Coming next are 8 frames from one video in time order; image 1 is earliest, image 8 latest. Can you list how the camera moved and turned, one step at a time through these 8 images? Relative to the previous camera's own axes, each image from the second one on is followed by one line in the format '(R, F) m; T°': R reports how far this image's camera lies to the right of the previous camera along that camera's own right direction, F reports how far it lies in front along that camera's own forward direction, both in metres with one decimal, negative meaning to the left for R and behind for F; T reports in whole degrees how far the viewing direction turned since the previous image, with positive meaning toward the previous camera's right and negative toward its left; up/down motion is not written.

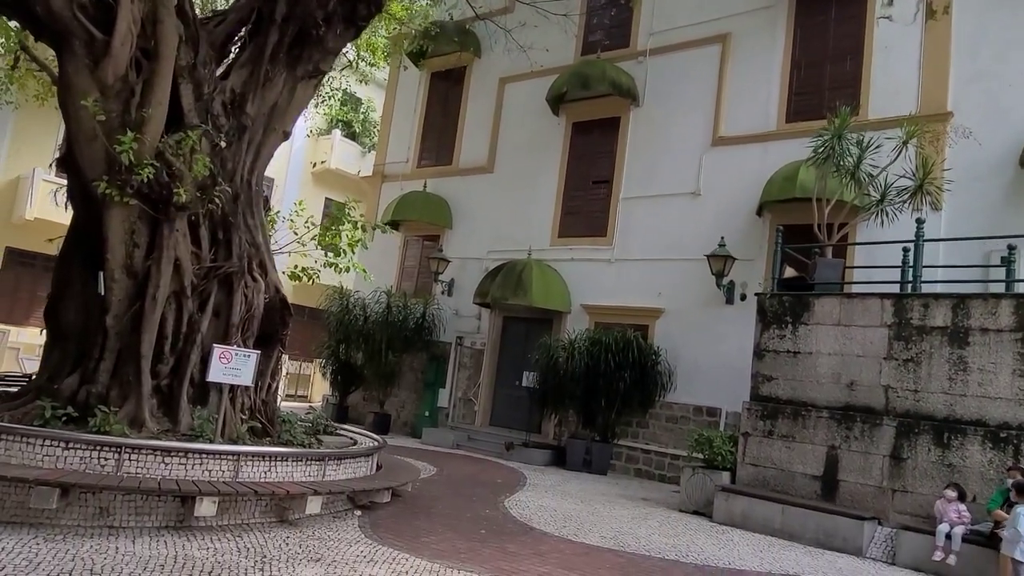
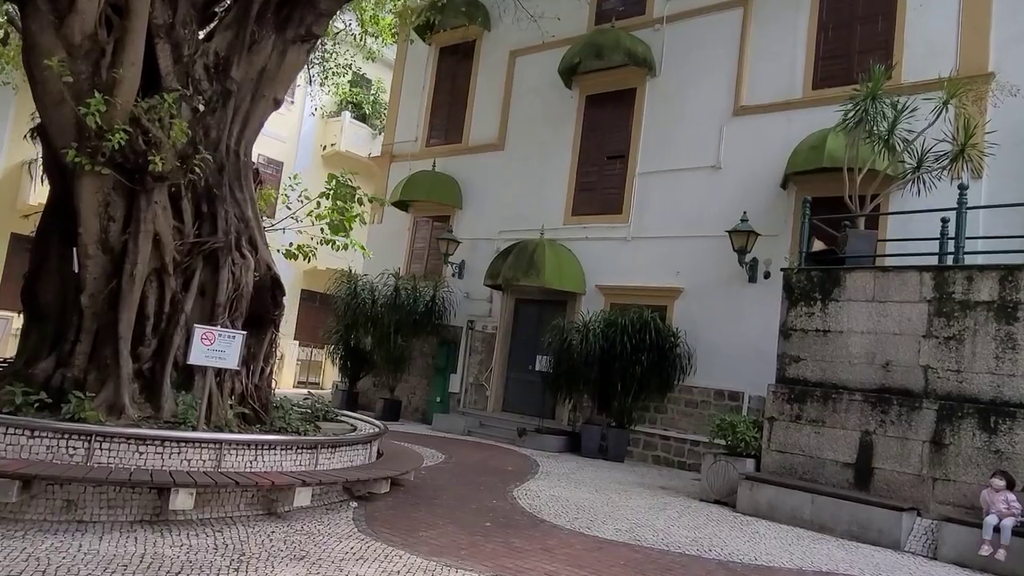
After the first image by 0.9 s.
(+0.1, +0.5) m; -1°
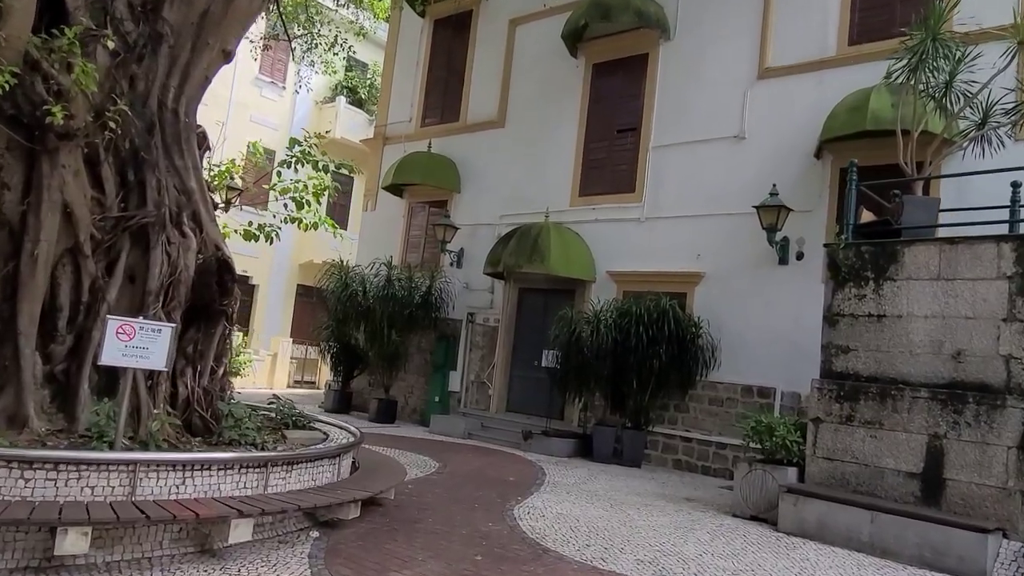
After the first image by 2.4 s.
(+0.1, +1.2) m; -1°
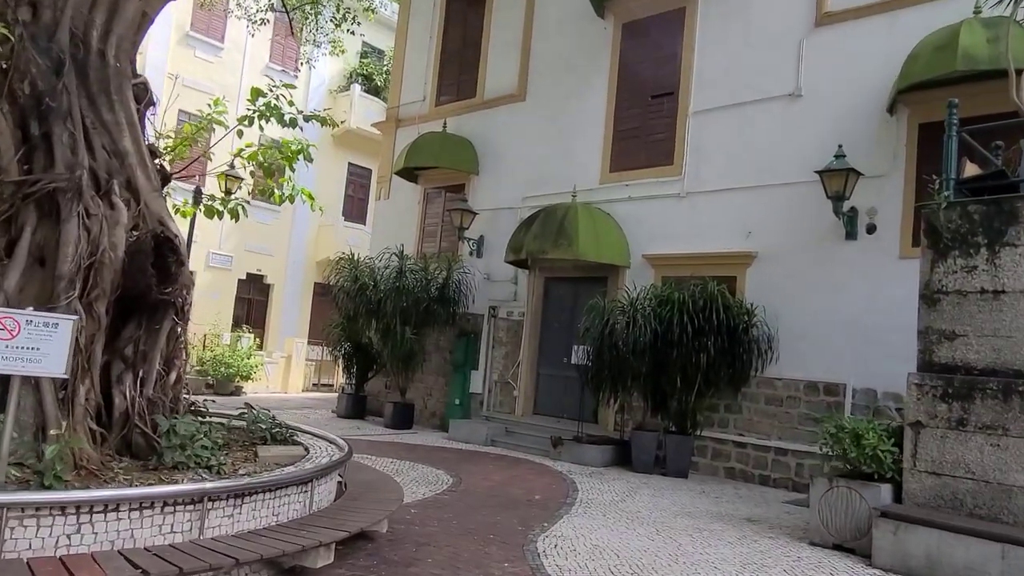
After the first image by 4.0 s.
(+0.1, +1.3) m; -2°
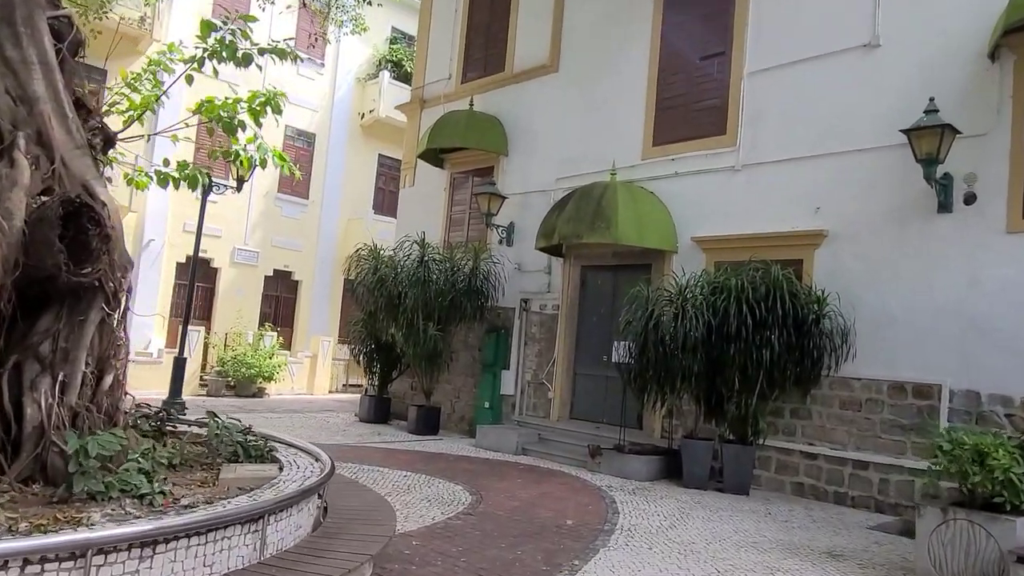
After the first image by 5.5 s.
(+0.1, +1.1) m; -3°
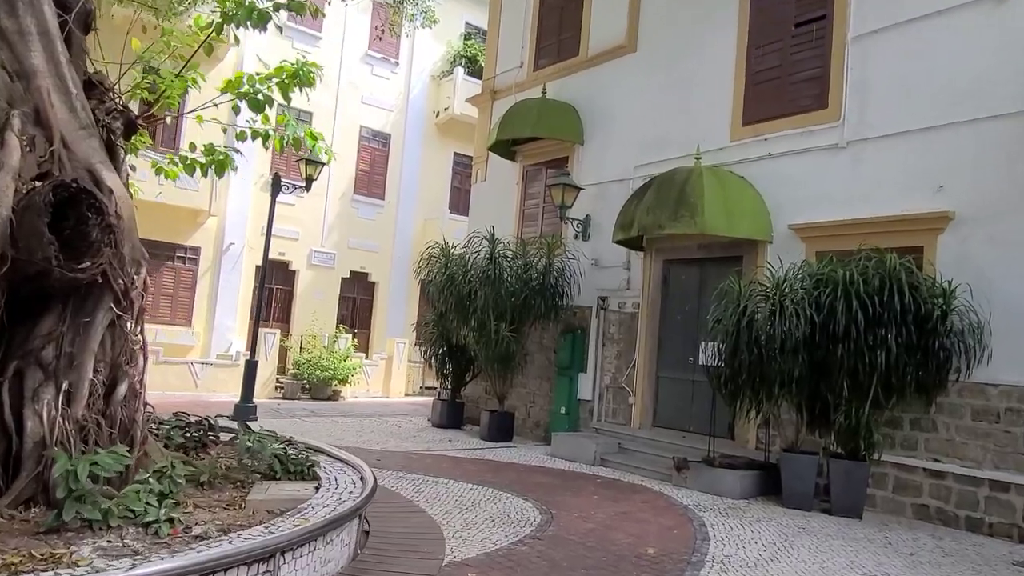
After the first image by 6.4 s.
(+0.1, +0.7) m; -6°
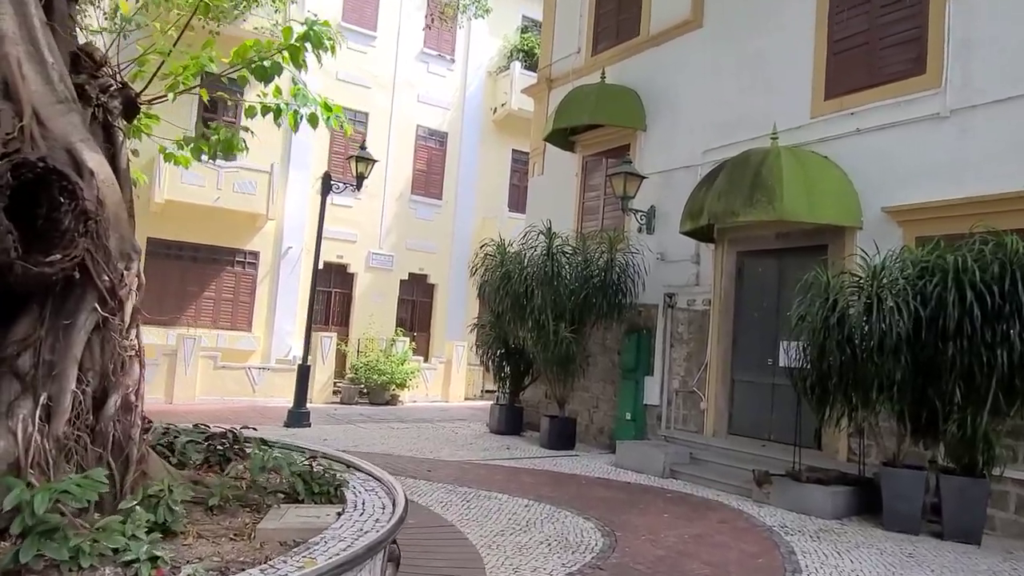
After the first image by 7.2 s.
(+0.1, +0.6) m; -5°
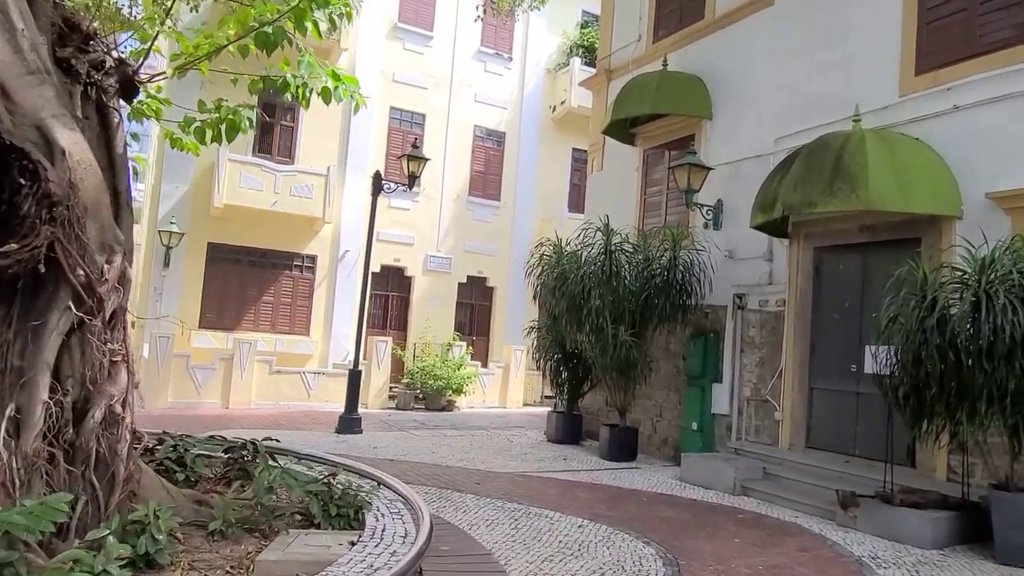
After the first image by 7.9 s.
(+0.1, +0.5) m; -5°
